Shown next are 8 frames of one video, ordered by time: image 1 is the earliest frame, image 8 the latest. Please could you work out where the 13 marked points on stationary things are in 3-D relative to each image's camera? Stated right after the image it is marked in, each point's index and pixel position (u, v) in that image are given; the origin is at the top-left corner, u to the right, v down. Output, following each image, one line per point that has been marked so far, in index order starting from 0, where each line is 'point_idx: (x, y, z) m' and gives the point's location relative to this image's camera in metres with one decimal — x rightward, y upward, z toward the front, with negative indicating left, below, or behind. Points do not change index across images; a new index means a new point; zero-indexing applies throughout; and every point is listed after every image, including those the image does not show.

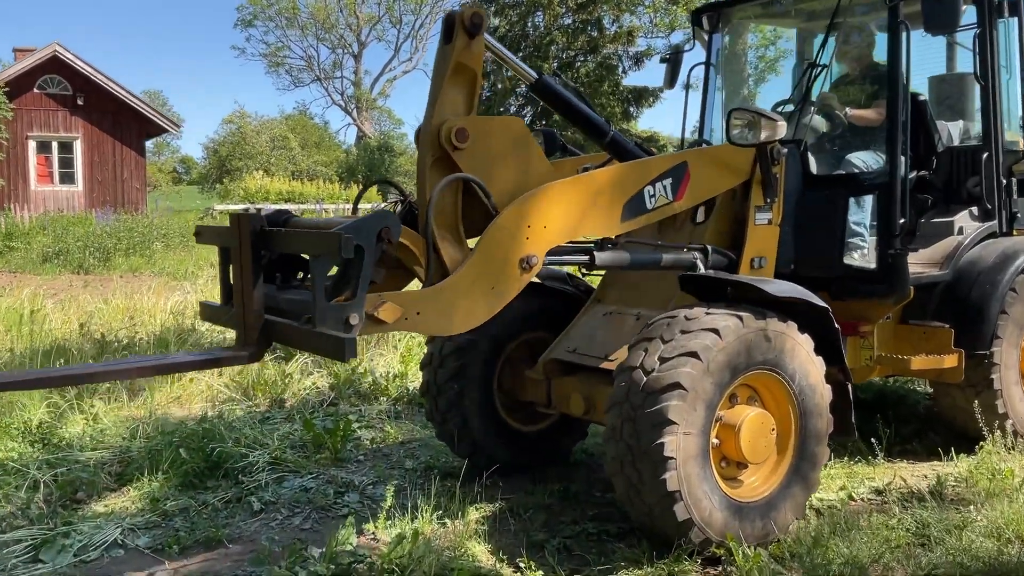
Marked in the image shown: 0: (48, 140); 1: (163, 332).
0: (-8.5, +2.7, +17.6) m
1: (-2.5, -0.3, +6.8) m
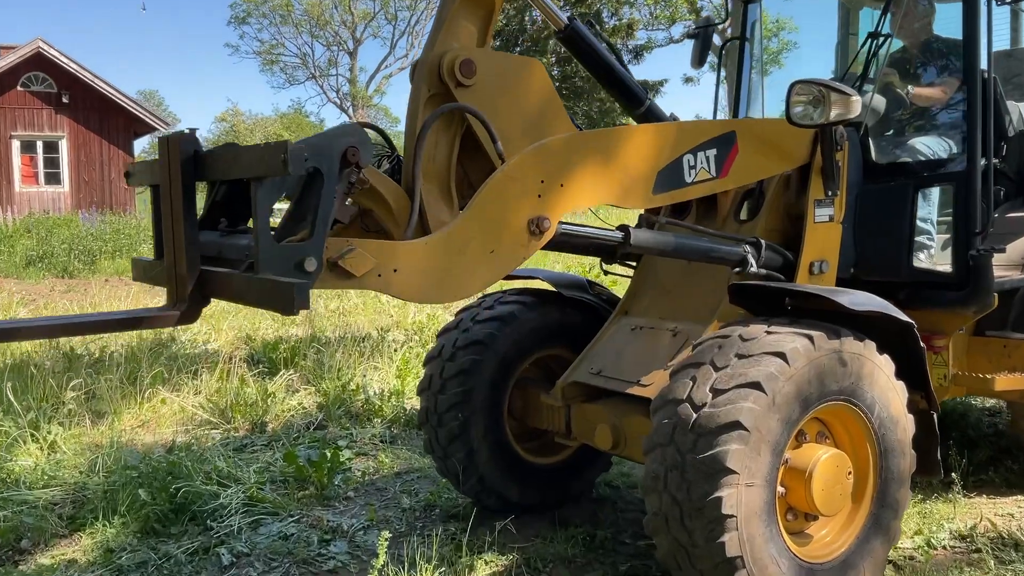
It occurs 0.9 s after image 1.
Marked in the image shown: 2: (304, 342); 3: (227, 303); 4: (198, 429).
0: (-8.5, +2.6, +17.1) m
1: (-2.5, -0.4, +6.3) m
2: (-1.3, -0.3, +6.1) m
3: (-2.5, -0.1, +8.4) m
4: (-1.5, -0.7, +4.6) m
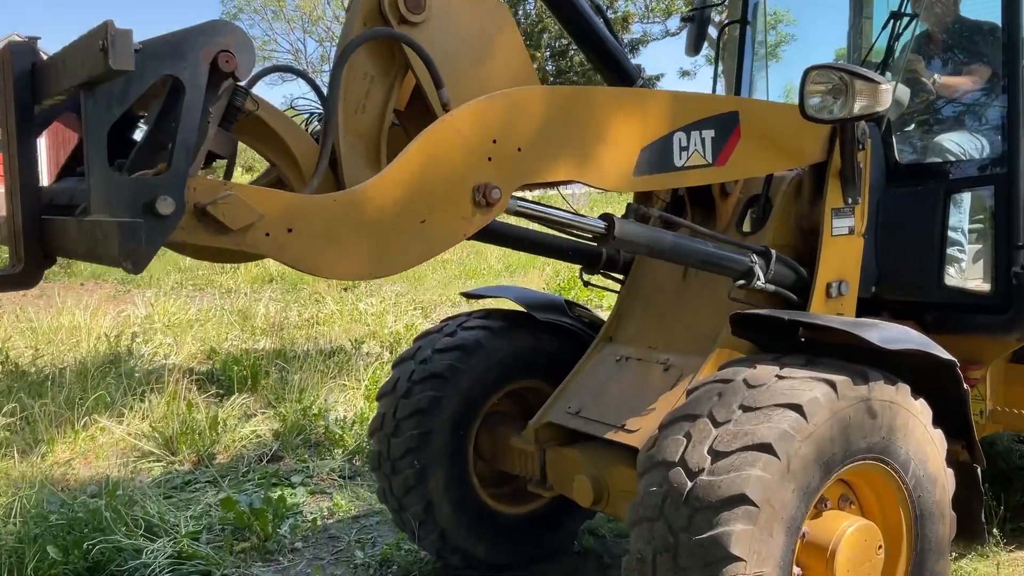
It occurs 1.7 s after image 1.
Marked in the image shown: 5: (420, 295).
0: (-8.7, +2.6, +16.5) m
1: (-2.6, -0.4, +5.8) m
2: (-1.4, -0.4, +5.7) m
3: (-2.6, -0.2, +7.9) m
4: (-1.6, -0.8, +4.1) m
5: (-0.8, -0.1, +8.4) m
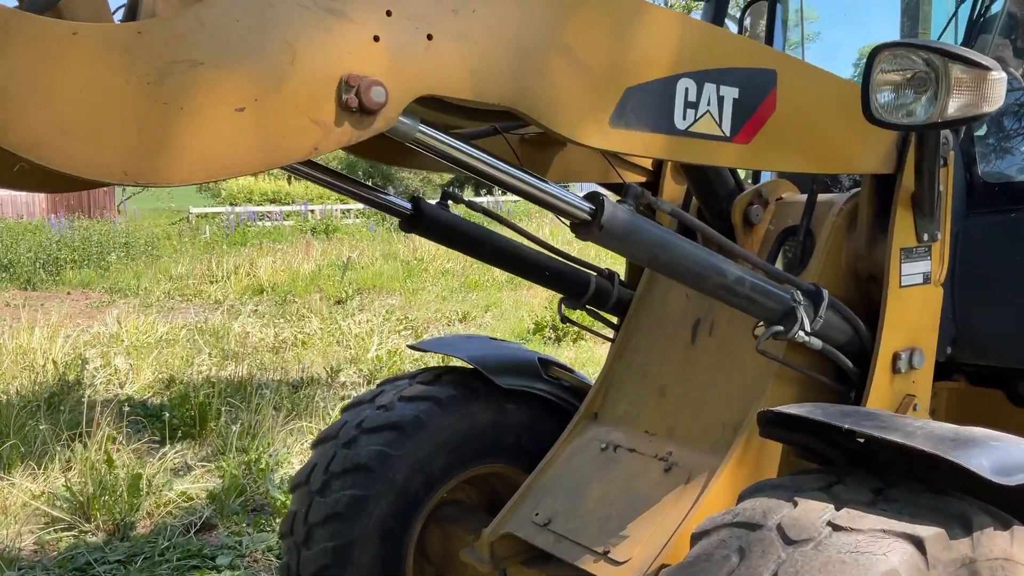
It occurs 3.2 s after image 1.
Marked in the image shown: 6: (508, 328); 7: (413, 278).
0: (-8.5, +2.5, +16.0) m
1: (-2.6, -0.6, +5.2) m
2: (-1.5, -0.5, +5.0) m
3: (-2.6, -0.3, +7.3) m
4: (-1.7, -0.9, +3.4) m
5: (-0.8, -0.2, +7.7) m
6: (0.0, -0.3, +6.9) m
7: (-1.0, +0.1, +9.5) m
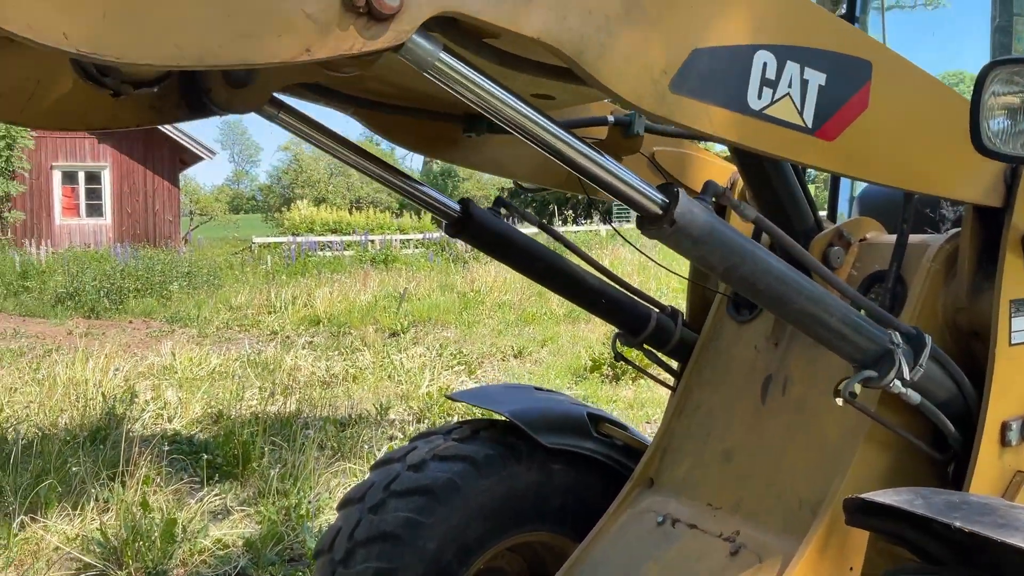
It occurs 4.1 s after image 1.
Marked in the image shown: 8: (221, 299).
0: (-7.5, +2.0, +16.4) m
1: (-2.3, -0.7, +5.1) m
2: (-1.2, -0.7, +4.9) m
3: (-2.2, -0.6, +7.2) m
4: (-1.5, -1.0, +3.3) m
5: (-0.3, -0.5, +7.5) m
6: (+0.4, -0.5, +6.7) m
7: (-0.4, -0.2, +9.3) m
8: (-3.5, -0.1, +11.6) m
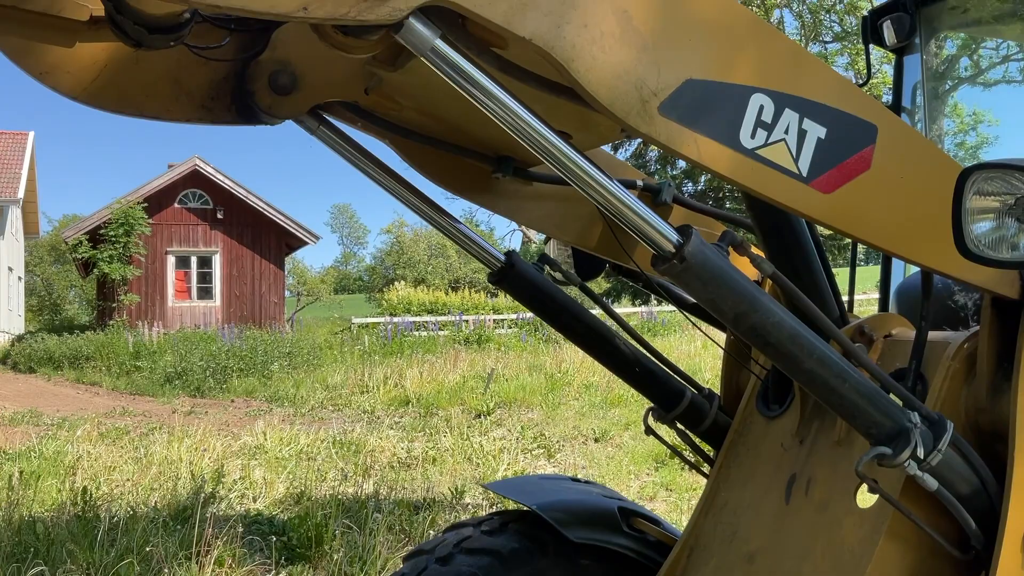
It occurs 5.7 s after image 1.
0: (-5.9, +0.6, +17.3) m
1: (-1.9, -1.2, +5.3) m
2: (-0.9, -1.2, +4.9) m
3: (-1.6, -1.2, +7.4) m
4: (-1.3, -1.3, +3.4) m
5: (+0.3, -1.1, +7.5) m
6: (+0.9, -1.1, +6.6) m
7: (+0.4, -1.0, +9.3) m
8: (-2.4, -1.1, +11.9) m
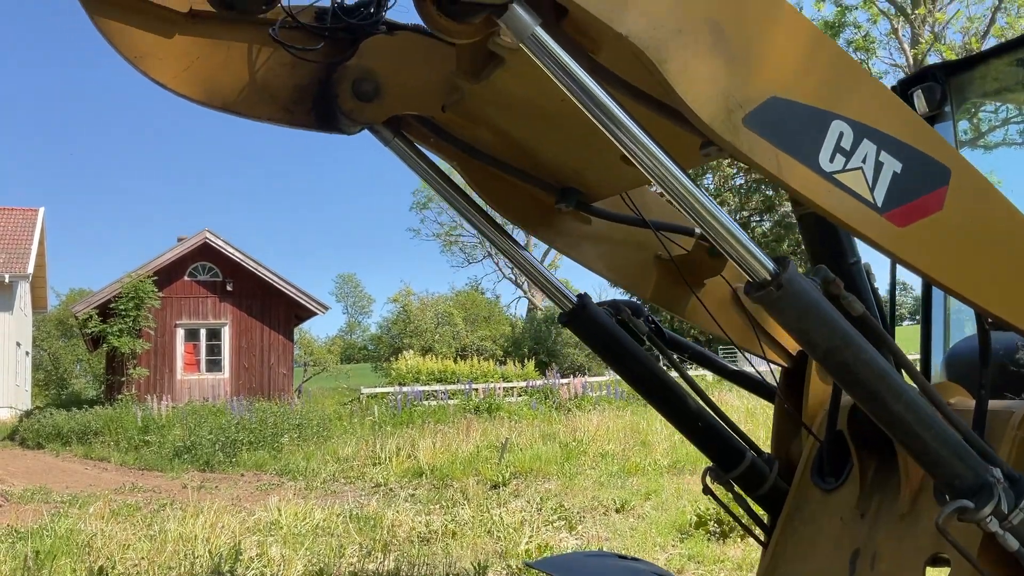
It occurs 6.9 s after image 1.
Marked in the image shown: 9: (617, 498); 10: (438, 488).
0: (-5.7, -0.7, +17.3) m
1: (-1.8, -1.6, +5.2) m
2: (-0.7, -1.5, +4.8) m
3: (-1.4, -1.7, +7.3) m
4: (-1.2, -1.6, +3.3) m
5: (+0.4, -1.6, +7.4) m
6: (+1.1, -1.6, +6.5) m
7: (+0.6, -1.7, +9.2) m
8: (-2.3, -2.0, +11.8) m
9: (+0.8, -1.6, +7.3) m
10: (-0.7, -1.8, +8.5) m
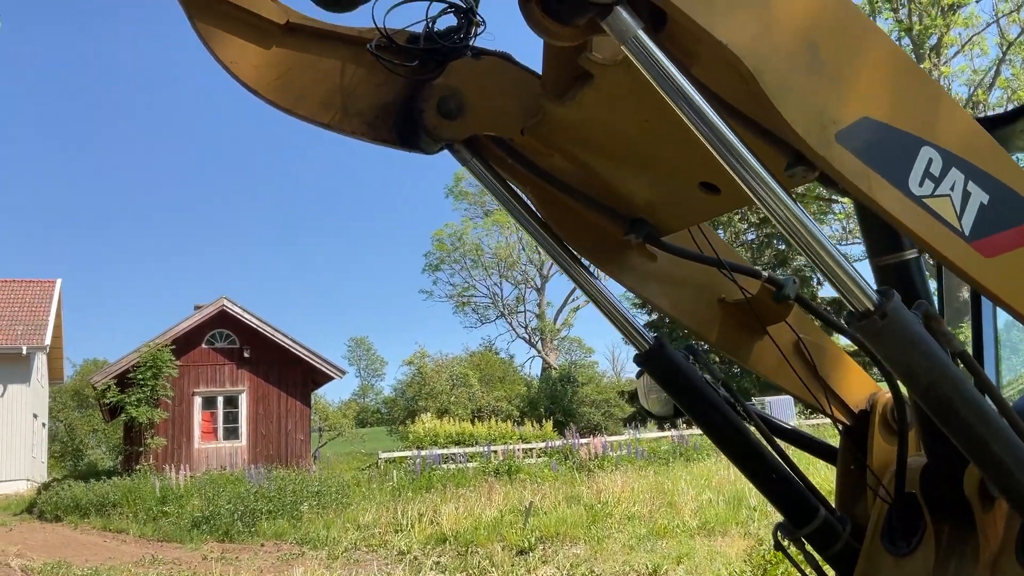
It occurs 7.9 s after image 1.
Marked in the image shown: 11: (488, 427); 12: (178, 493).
0: (-5.4, -1.9, +17.2) m
1: (-1.6, -2.0, +5.1) m
2: (-0.5, -1.9, +4.7) m
3: (-1.2, -2.2, +7.2) m
4: (-1.0, -1.8, +3.2) m
5: (+0.7, -2.1, +7.2) m
6: (+1.3, -2.0, +6.3) m
7: (+0.8, -2.2, +9.1) m
8: (-2.0, -2.8, +11.7) m
9: (+1.0, -2.1, +7.2) m
10: (-0.4, -2.3, +8.4) m
11: (-0.5, -2.9, +19.7) m
12: (-4.8, -3.0, +13.8) m
